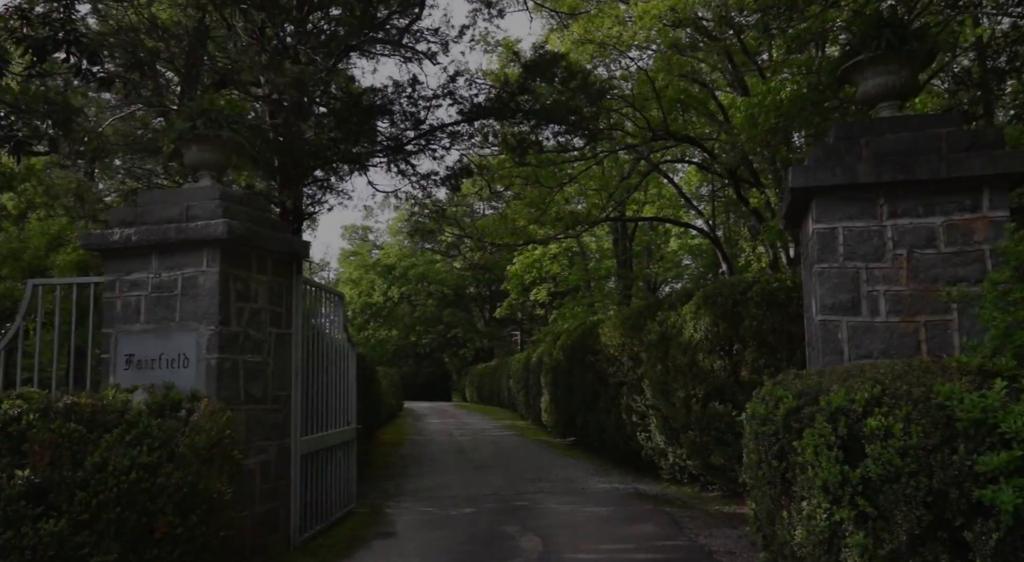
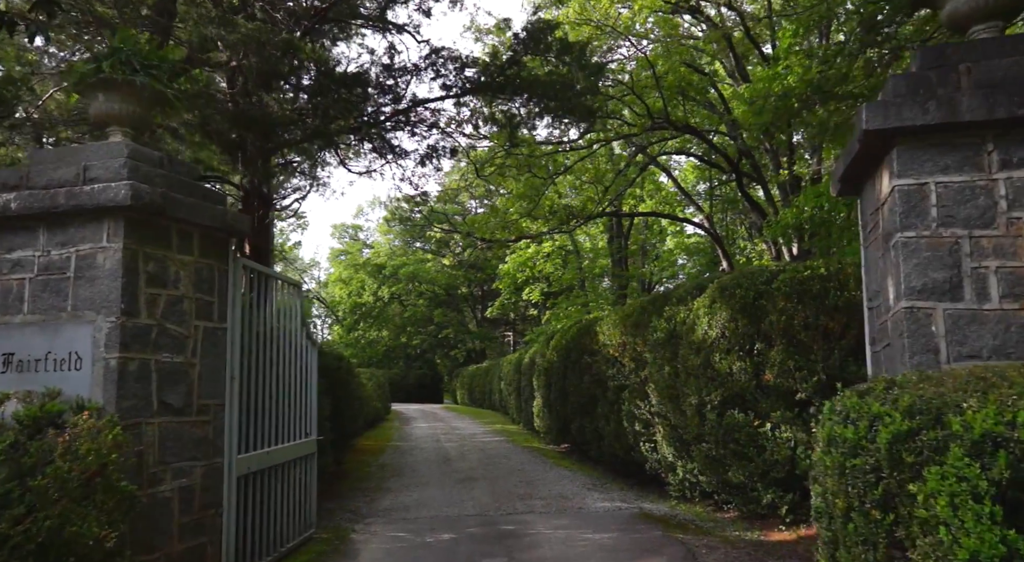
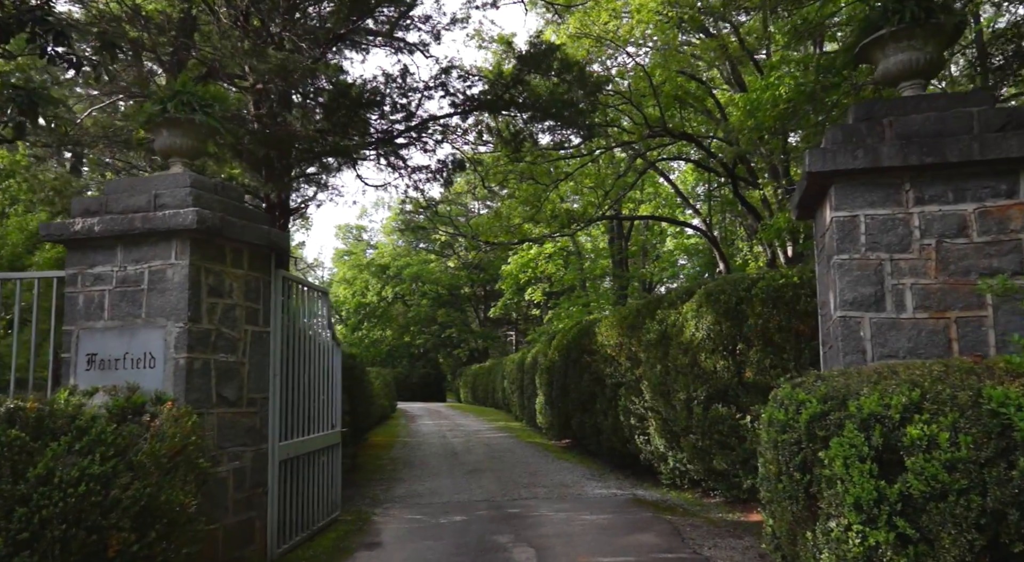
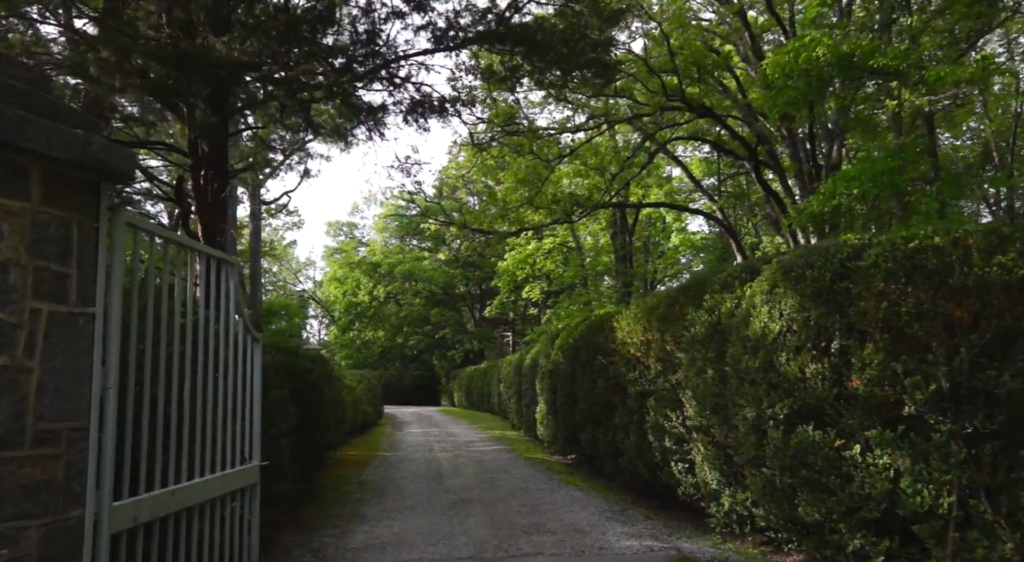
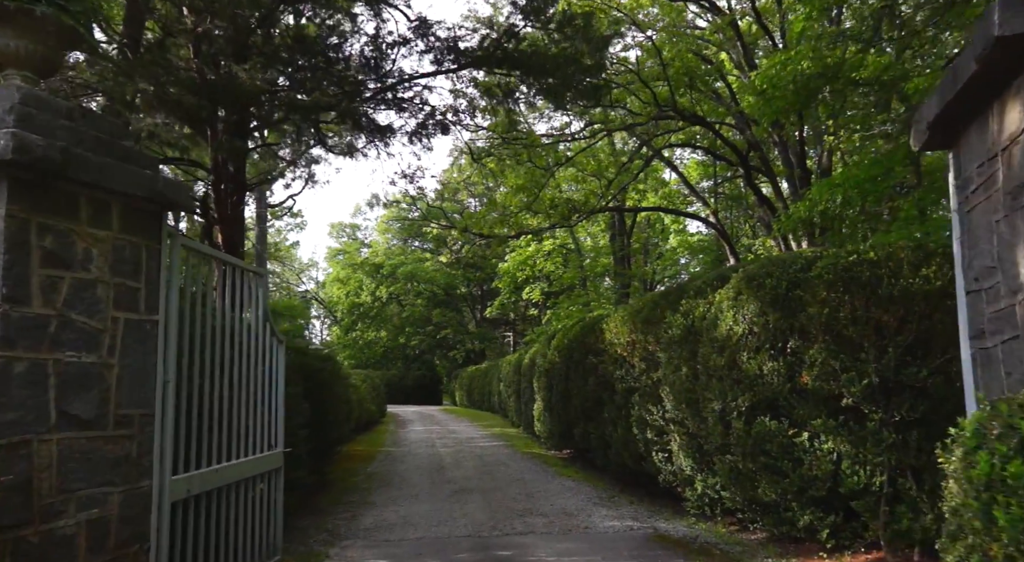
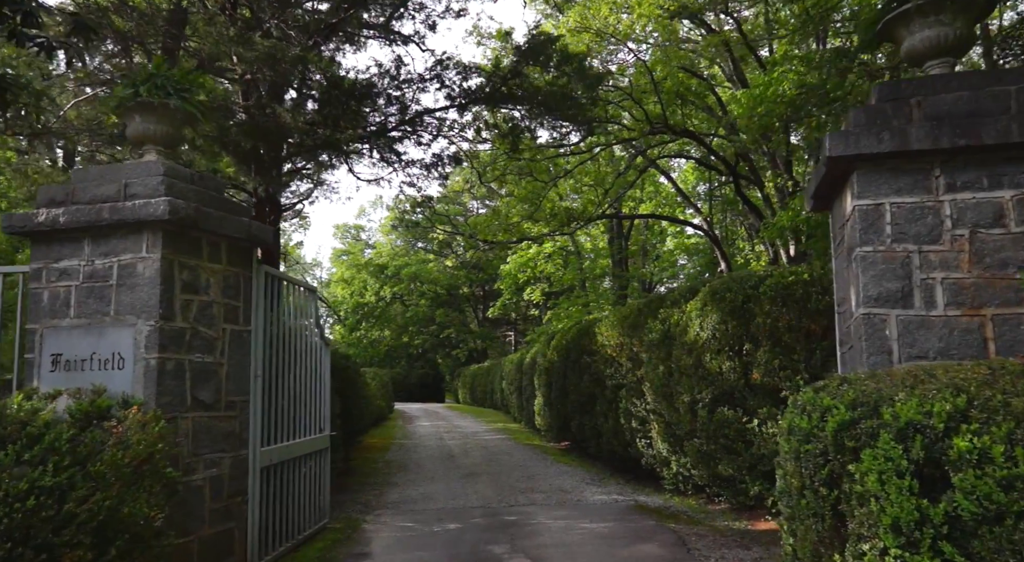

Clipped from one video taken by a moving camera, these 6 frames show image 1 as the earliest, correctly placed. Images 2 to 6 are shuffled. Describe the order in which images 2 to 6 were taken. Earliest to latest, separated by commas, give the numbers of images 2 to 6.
3, 6, 2, 5, 4
